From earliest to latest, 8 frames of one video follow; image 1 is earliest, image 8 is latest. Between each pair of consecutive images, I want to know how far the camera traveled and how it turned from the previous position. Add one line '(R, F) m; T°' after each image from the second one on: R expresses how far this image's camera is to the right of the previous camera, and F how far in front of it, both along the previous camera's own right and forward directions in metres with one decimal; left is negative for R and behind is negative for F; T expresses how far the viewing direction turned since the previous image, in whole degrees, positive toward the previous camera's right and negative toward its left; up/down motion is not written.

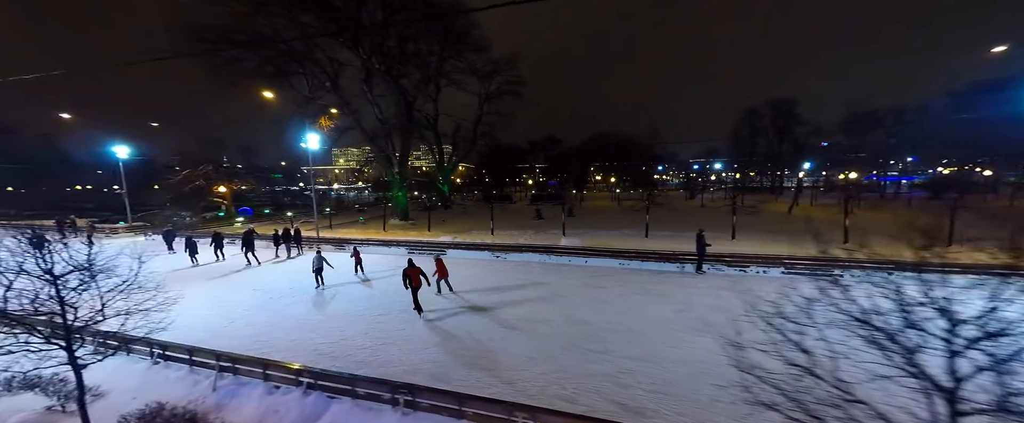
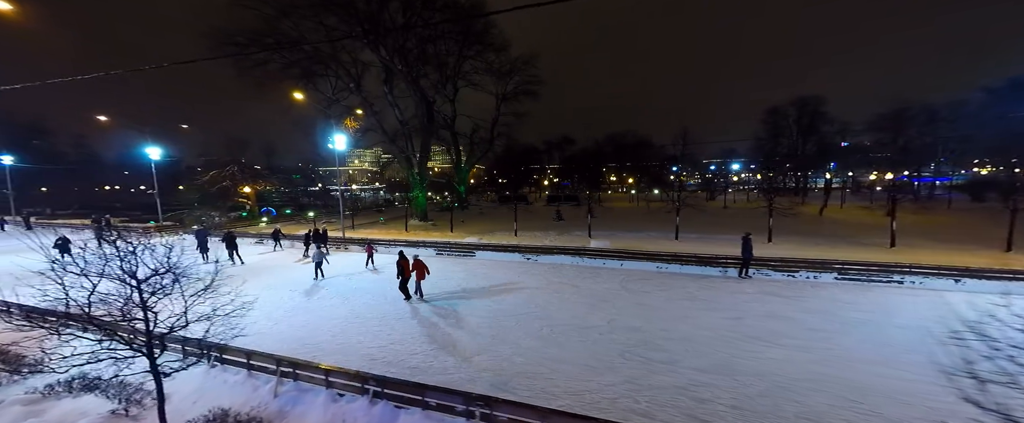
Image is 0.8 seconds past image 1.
(-1.1, +0.3) m; -2°
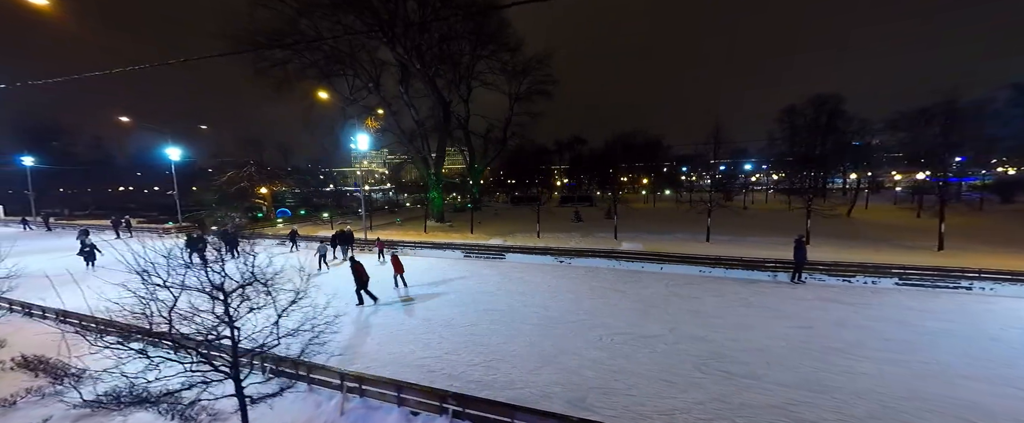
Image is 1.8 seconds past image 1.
(-1.4, +0.5) m; -1°
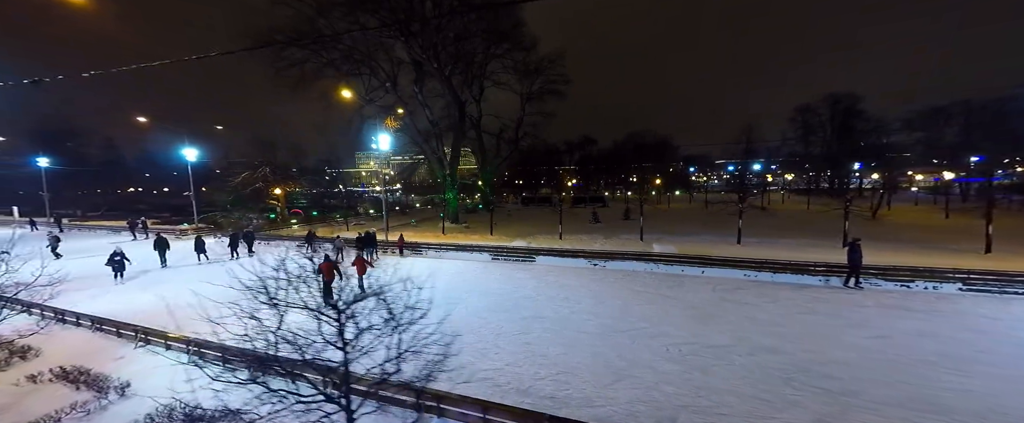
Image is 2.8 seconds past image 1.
(-1.4, +0.5) m; 0°
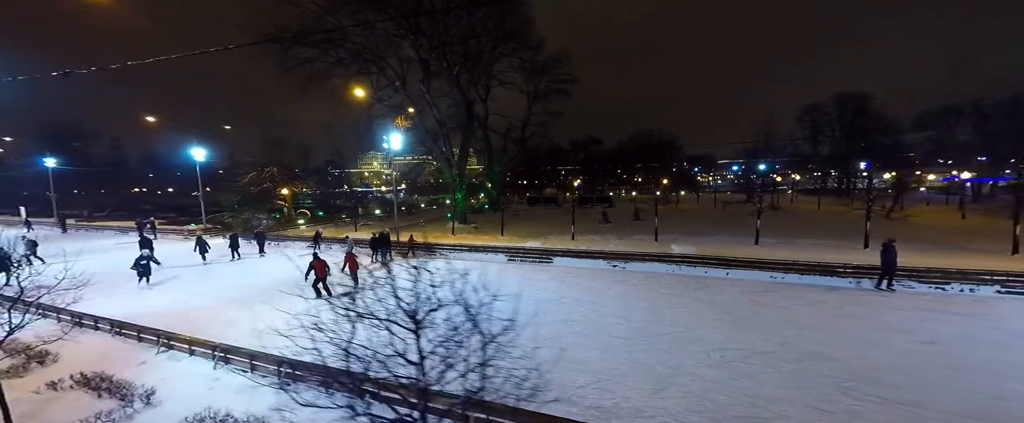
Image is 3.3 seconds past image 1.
(-0.8, +0.3) m; 0°
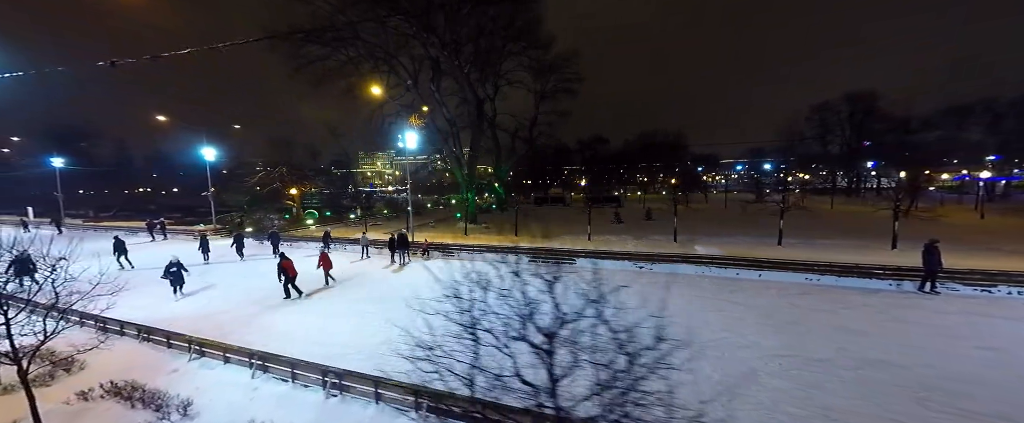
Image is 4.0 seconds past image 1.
(-1.0, +0.4) m; 0°
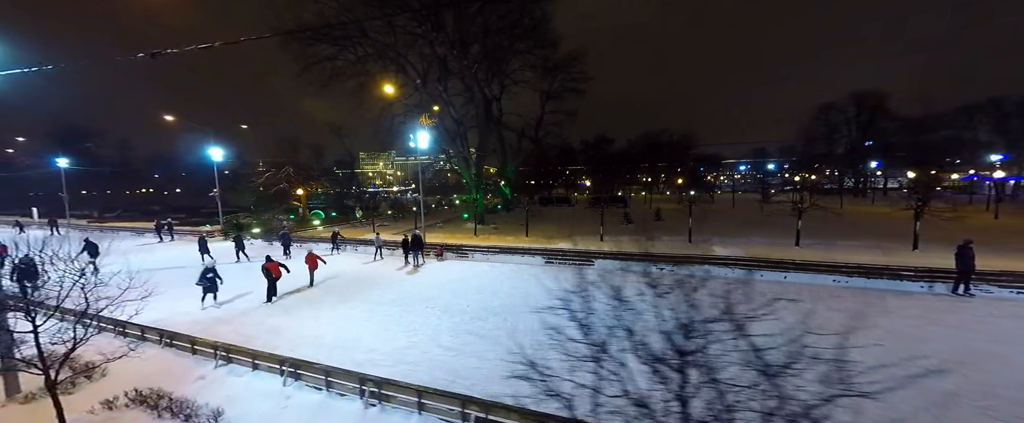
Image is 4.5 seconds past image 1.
(-0.8, +0.3) m; 0°
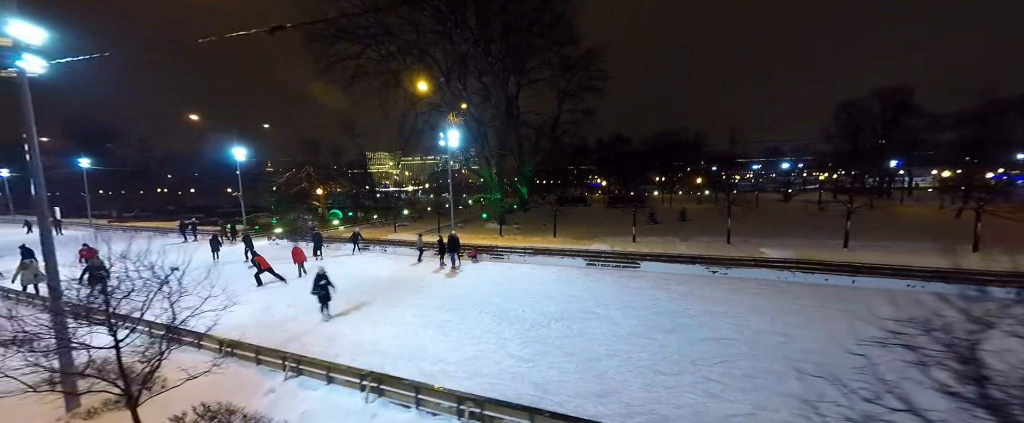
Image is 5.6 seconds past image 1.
(-1.7, +0.6) m; -1°
